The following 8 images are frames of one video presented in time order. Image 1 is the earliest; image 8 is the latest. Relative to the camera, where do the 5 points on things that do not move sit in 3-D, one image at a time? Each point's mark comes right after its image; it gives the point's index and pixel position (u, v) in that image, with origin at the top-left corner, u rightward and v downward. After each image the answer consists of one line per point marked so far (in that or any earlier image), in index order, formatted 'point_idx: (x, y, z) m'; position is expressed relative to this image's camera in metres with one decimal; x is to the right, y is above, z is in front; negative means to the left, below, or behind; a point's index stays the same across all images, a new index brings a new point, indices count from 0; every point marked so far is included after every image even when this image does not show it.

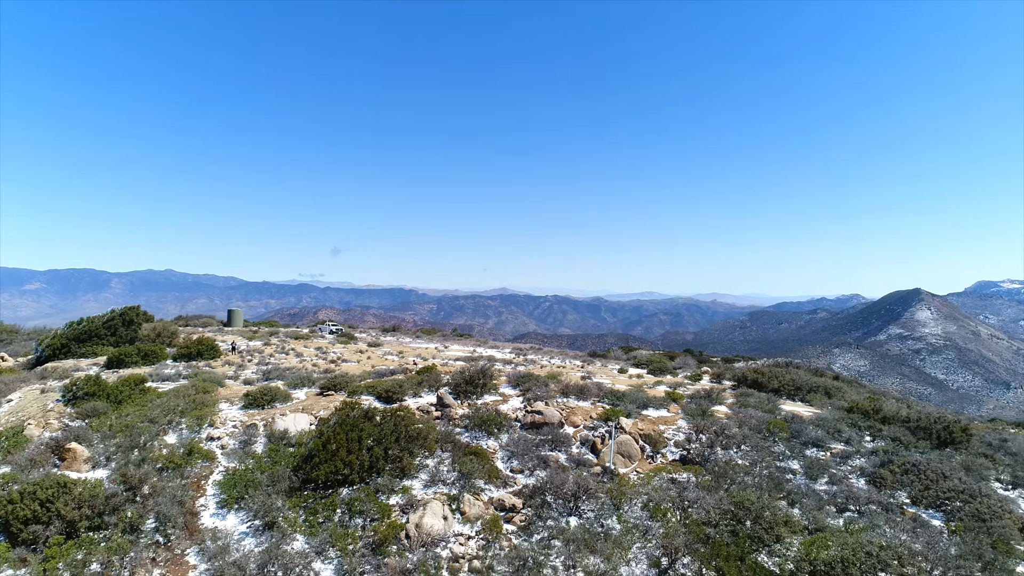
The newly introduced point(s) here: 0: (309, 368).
0: (-3.7, -1.5, +8.4) m
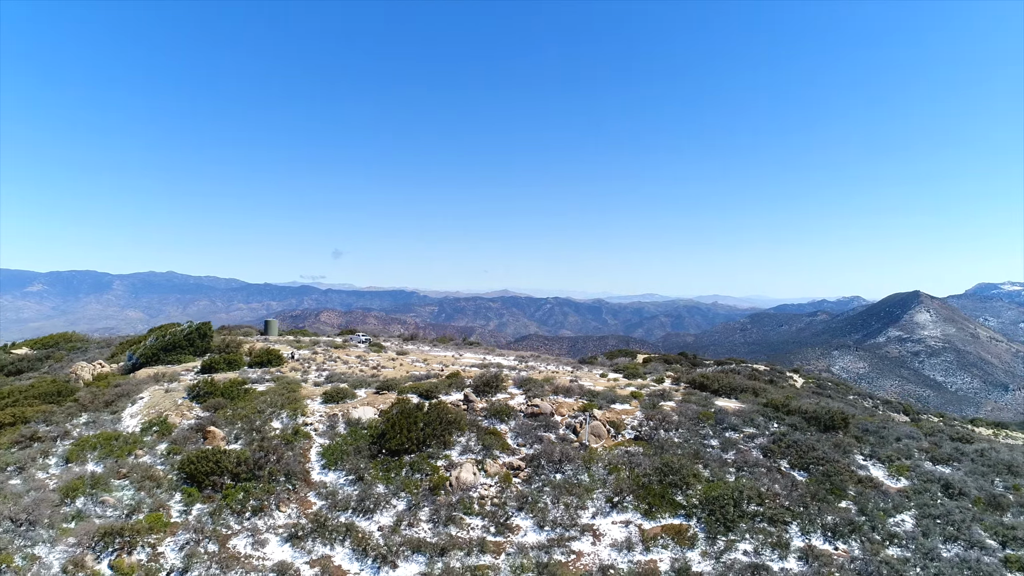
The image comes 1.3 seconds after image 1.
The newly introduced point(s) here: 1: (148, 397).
0: (-3.6, -2.1, +10.7) m
1: (-7.7, -2.3, +9.6) m
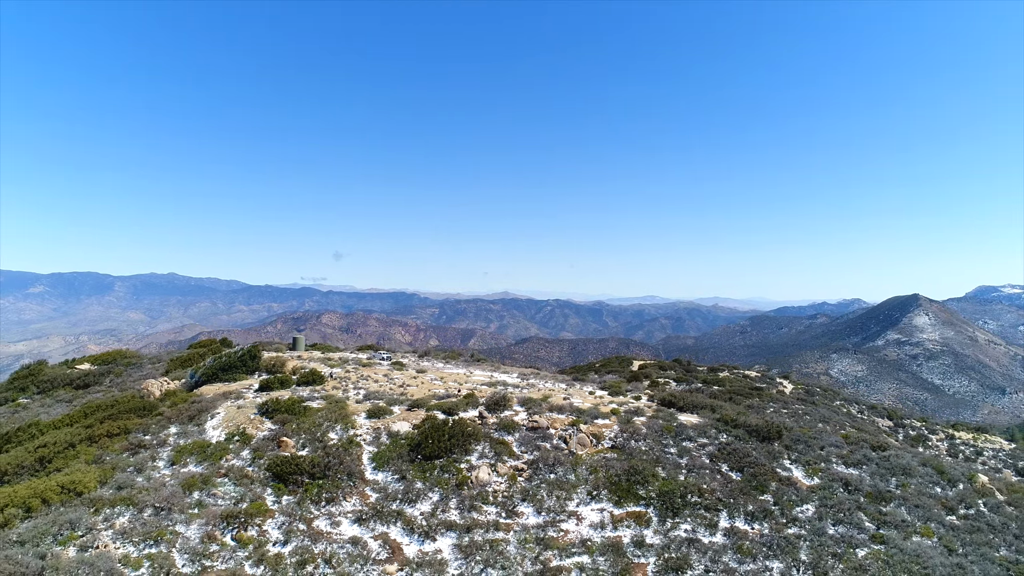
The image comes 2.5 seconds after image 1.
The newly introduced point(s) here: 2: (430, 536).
0: (-3.5, -3.0, +12.9) m
1: (-7.6, -3.3, +11.8) m
2: (-1.4, -4.2, +7.6) m
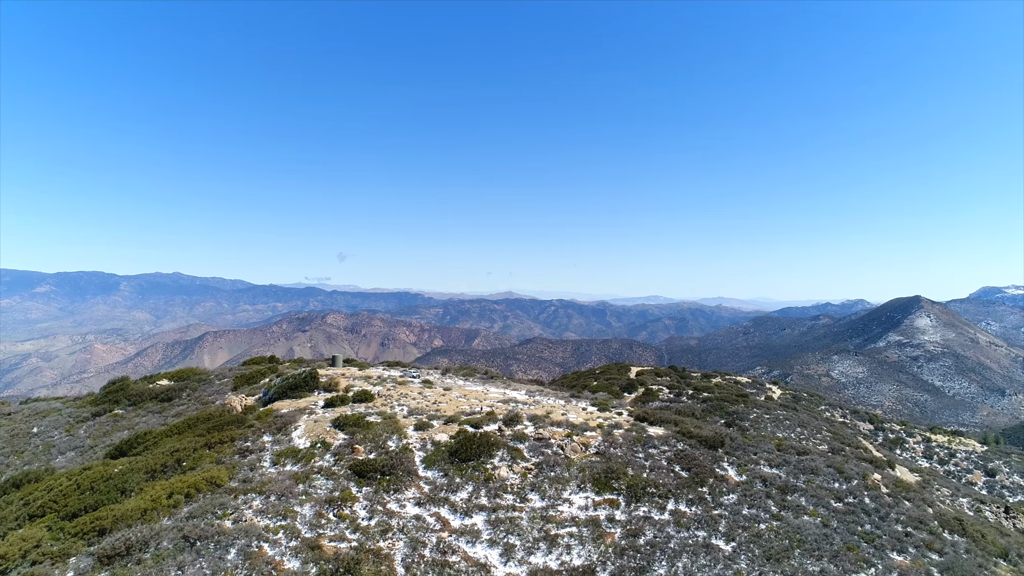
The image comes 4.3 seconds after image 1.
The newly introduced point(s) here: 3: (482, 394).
0: (-3.2, -4.4, +16.5) m
1: (-7.3, -4.7, +15.4) m
2: (-1.1, -5.7, +11.2) m
3: (-1.3, -4.5, +19.0) m
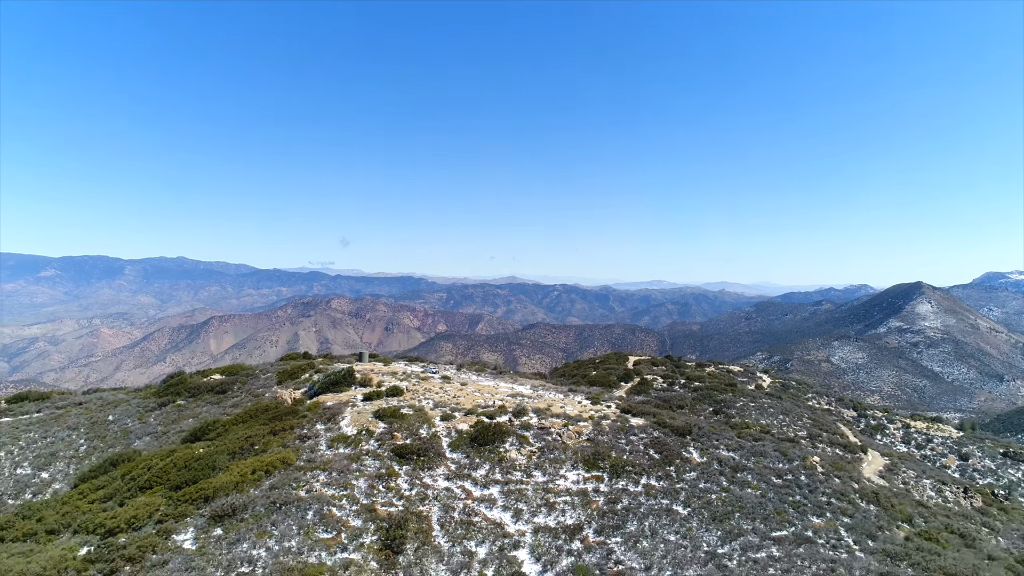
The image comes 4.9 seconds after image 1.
0: (-2.8, -5.0, +19.7) m
1: (-7.0, -5.3, +18.7) m
2: (-0.8, -6.5, +14.4) m
3: (-1.0, -5.0, +22.2) m
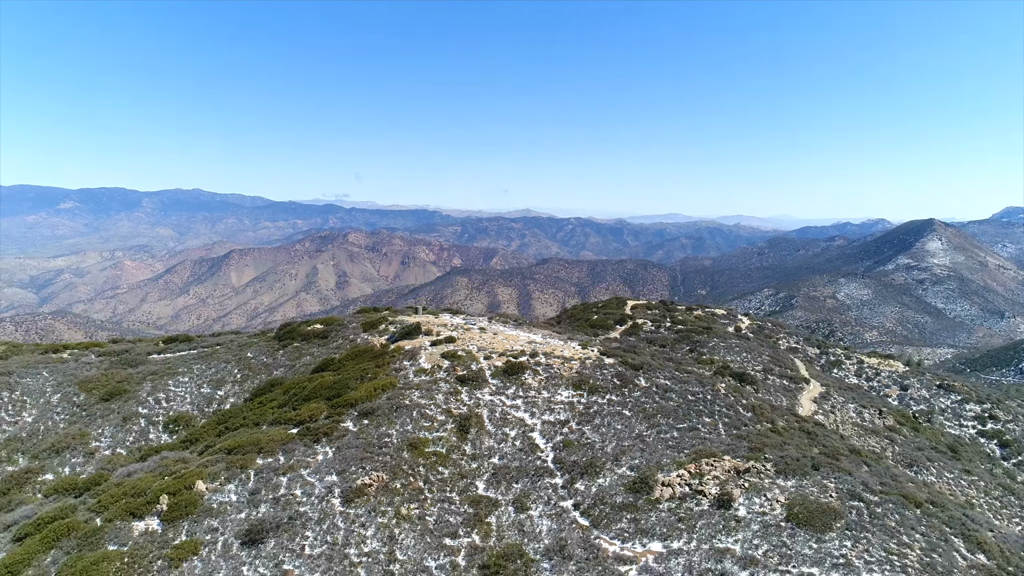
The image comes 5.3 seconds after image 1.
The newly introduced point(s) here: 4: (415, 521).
0: (-1.7, -3.9, +29.5) m
1: (-5.9, -4.3, +28.7) m
2: (+0.1, -6.1, +24.5) m
3: (+0.2, -3.5, +31.9) m
4: (-4.1, -9.9, +19.1) m
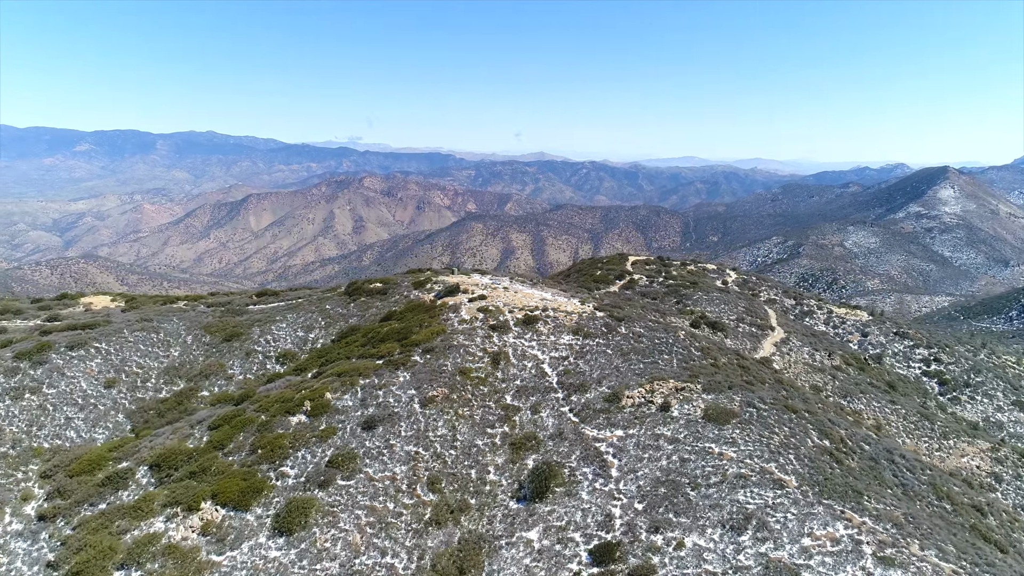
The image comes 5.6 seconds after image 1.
0: (-0.2, -1.4, +39.5) m
1: (-4.4, -1.9, +38.8) m
2: (+1.5, -4.2, +34.7) m
3: (+1.8, -0.7, +41.7) m
4: (-2.9, -8.7, +30.0) m
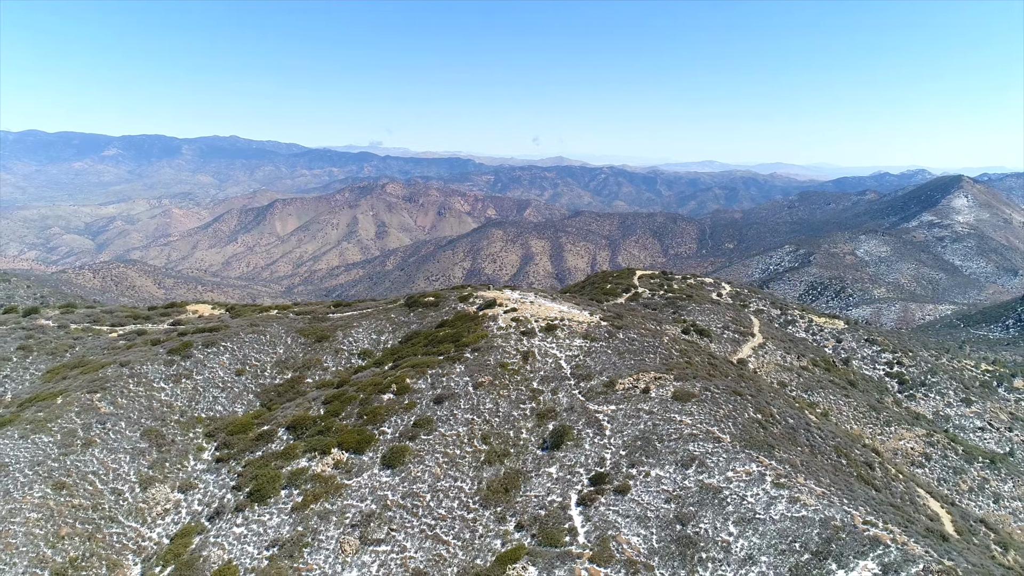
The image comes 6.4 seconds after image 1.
0: (+2.7, -3.1, +52.1) m
1: (-1.5, -3.7, +51.6) m
2: (+4.1, -6.0, +47.2) m
3: (+4.8, -2.5, +54.3) m
4: (-0.4, -10.4, +42.6) m
